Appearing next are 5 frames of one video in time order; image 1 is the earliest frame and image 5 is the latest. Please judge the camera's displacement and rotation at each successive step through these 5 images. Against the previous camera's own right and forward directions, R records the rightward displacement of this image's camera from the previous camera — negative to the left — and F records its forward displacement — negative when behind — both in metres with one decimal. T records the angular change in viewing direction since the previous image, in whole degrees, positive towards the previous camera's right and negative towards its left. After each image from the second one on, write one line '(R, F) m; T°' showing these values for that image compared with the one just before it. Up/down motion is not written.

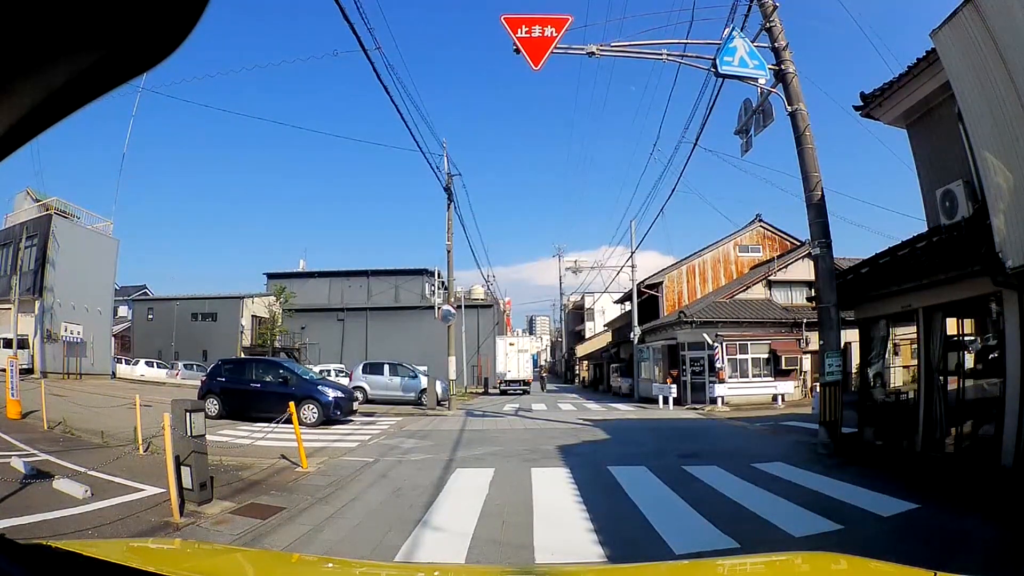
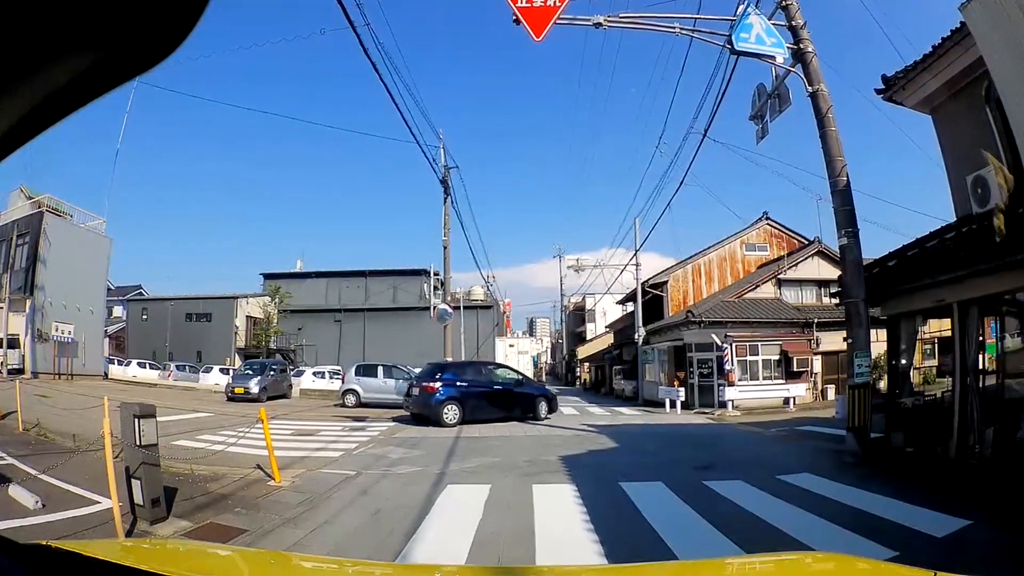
(0.0, +0.7) m; 0°
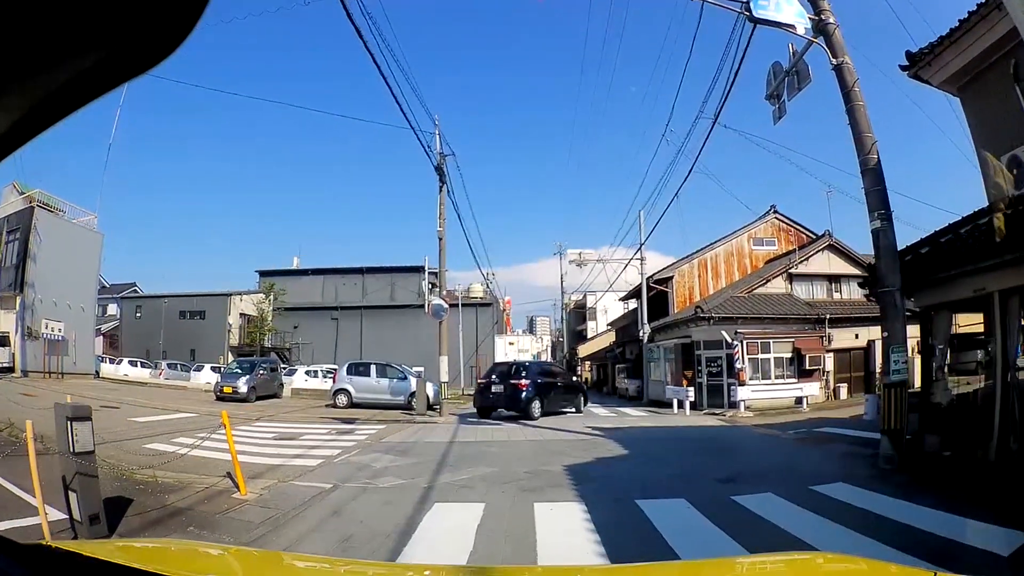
(0.0, +0.7) m; 0°
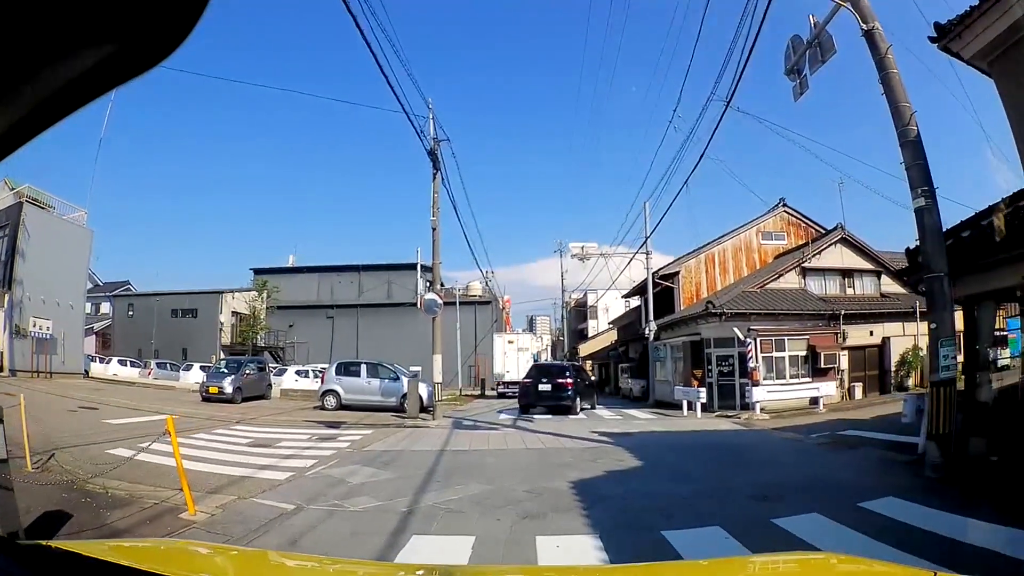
(0.0, +0.8) m; 0°
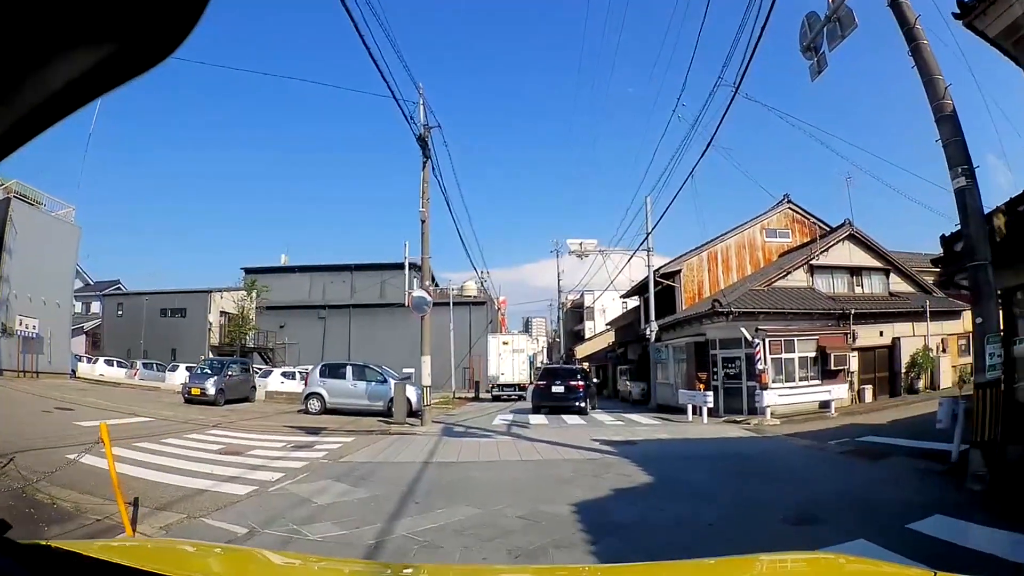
(0.0, +0.7) m; 0°
